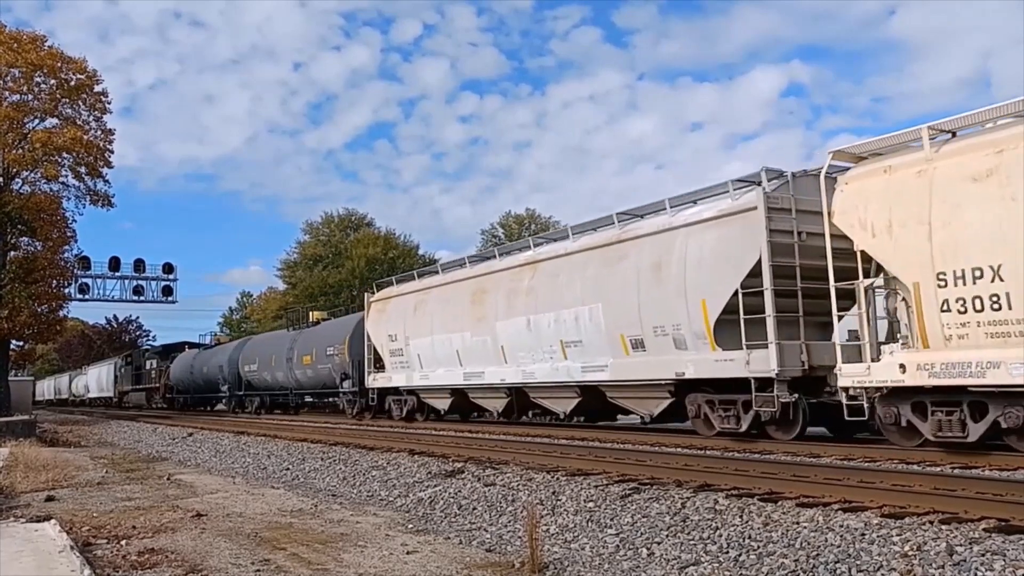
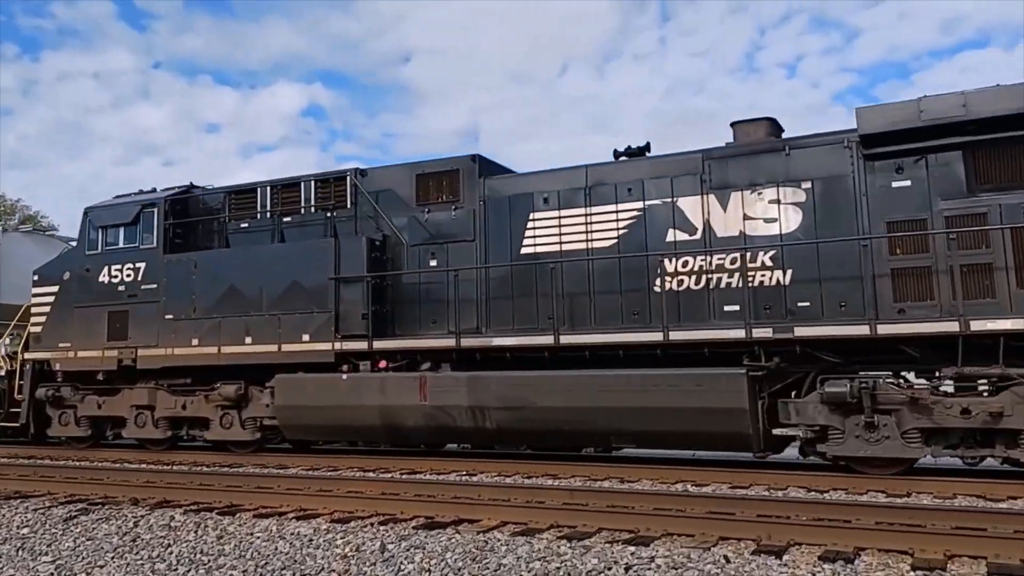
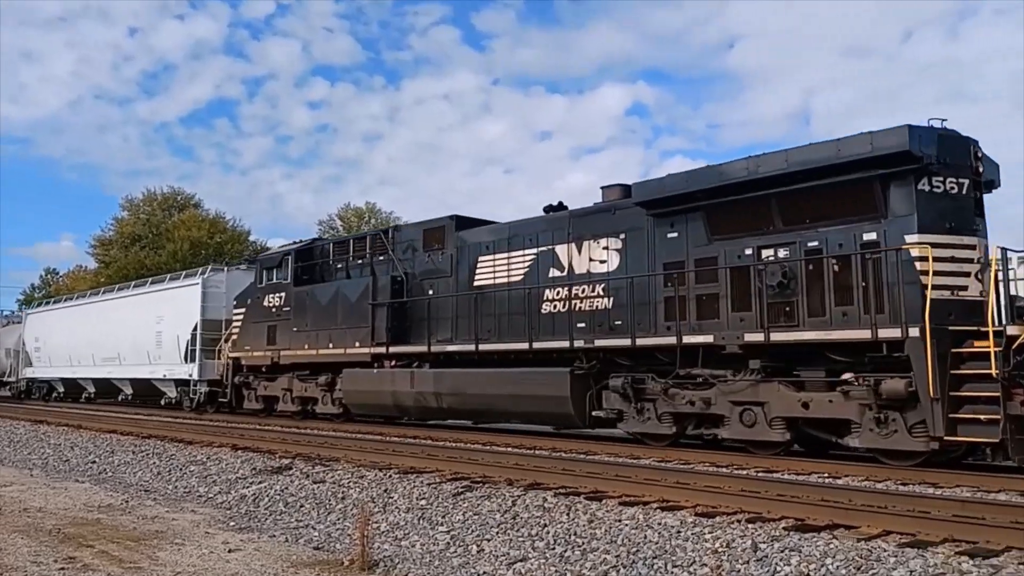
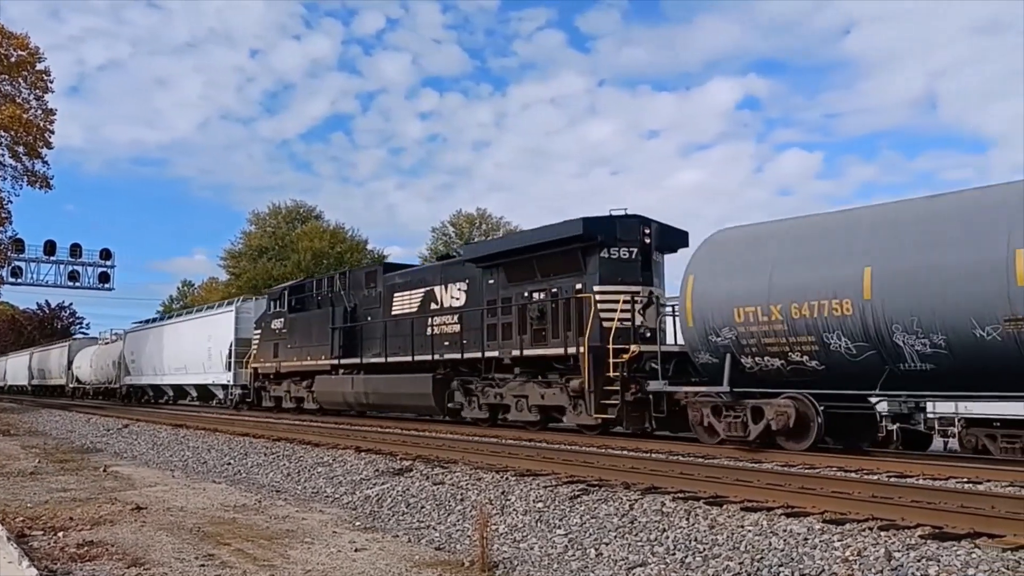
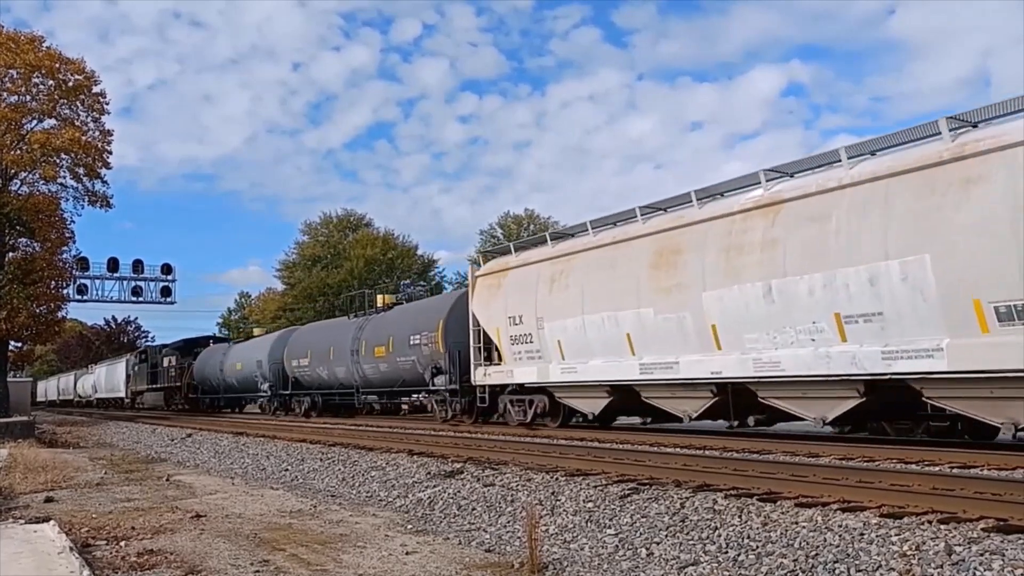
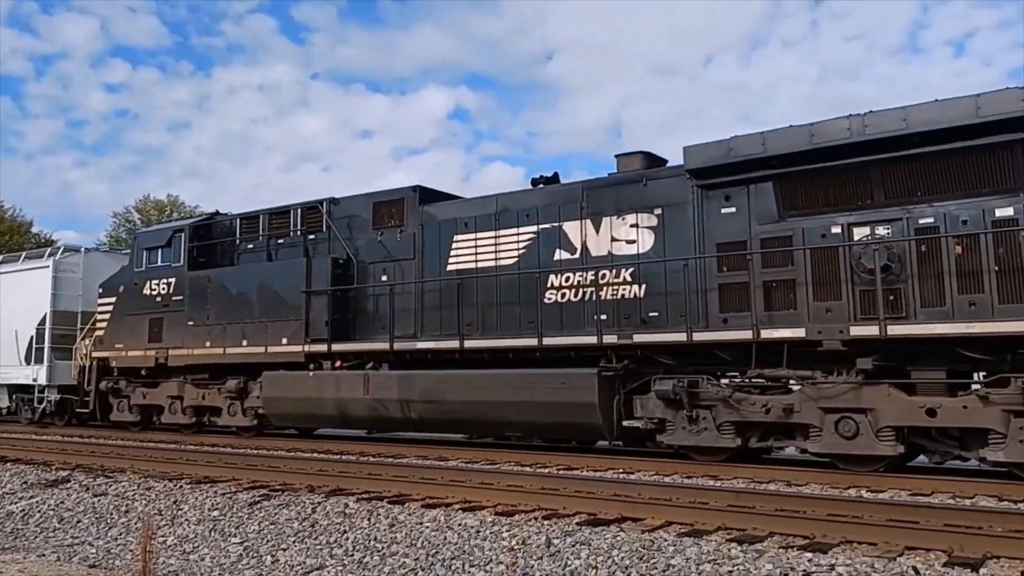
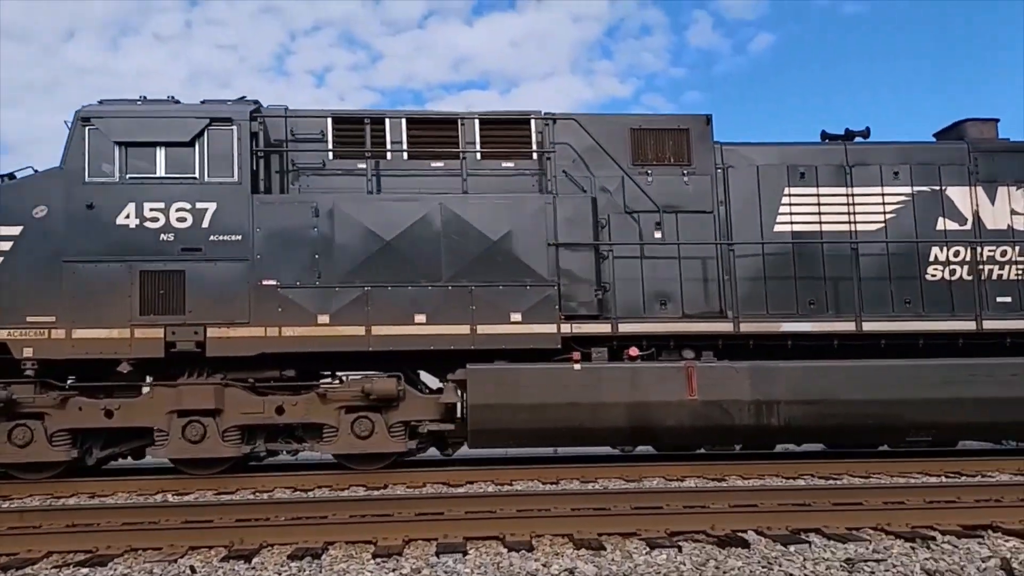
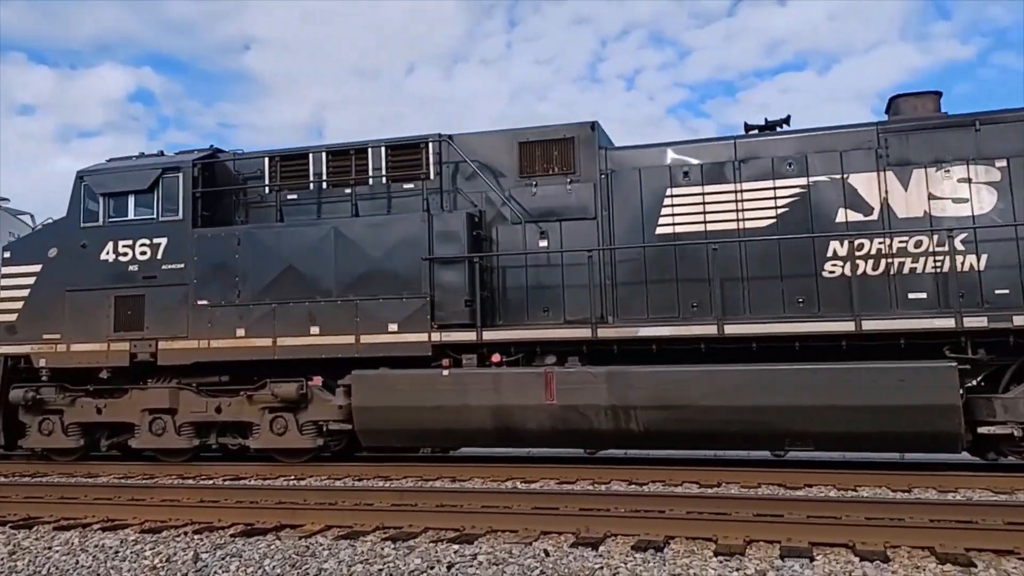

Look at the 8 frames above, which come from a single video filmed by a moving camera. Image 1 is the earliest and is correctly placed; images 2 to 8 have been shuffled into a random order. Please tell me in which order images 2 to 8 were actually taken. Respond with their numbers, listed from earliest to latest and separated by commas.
5, 4, 3, 6, 2, 8, 7
